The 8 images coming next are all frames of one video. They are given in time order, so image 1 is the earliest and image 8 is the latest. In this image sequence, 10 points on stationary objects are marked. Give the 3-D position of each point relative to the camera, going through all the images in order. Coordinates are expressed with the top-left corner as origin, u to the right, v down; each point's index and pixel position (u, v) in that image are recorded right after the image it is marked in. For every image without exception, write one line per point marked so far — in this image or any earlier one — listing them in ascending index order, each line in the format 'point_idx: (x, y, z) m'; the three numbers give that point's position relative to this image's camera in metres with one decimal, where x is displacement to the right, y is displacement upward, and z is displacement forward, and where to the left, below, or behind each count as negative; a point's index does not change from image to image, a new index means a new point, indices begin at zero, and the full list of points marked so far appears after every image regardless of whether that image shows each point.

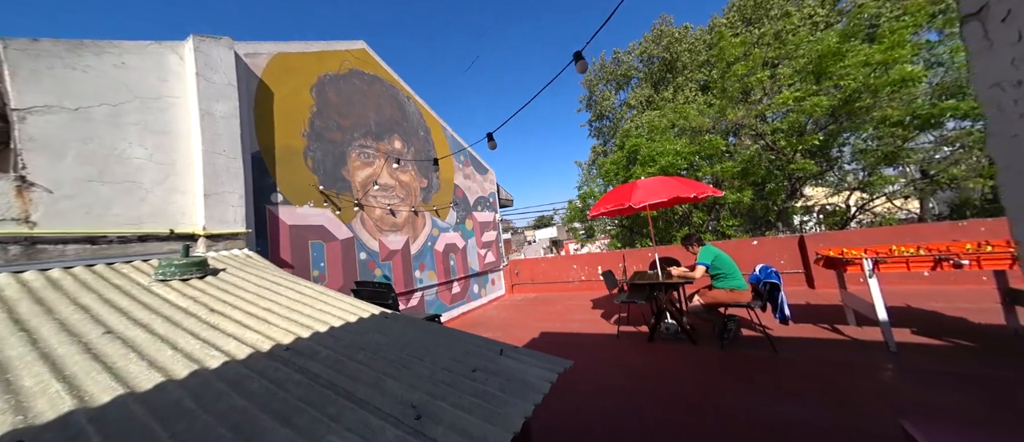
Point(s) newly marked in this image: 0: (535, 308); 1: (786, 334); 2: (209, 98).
0: (+0.9, -3.3, +10.2) m
1: (+5.4, -2.2, +5.3) m
2: (-5.0, +2.1, +4.4) m
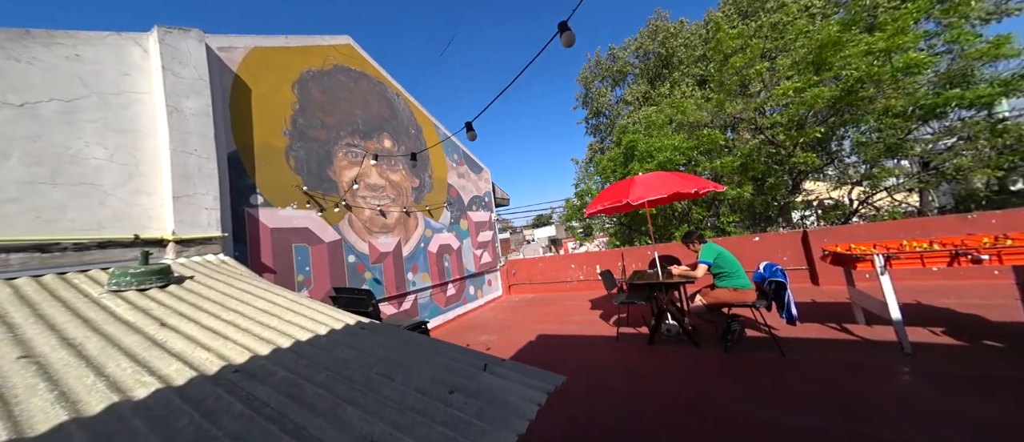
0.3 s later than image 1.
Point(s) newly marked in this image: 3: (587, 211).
0: (+0.7, -3.2, +10.0) m
1: (+5.3, -2.1, +5.1) m
2: (-5.2, +2.0, +4.2) m
3: (+1.7, +0.2, +6.2) m
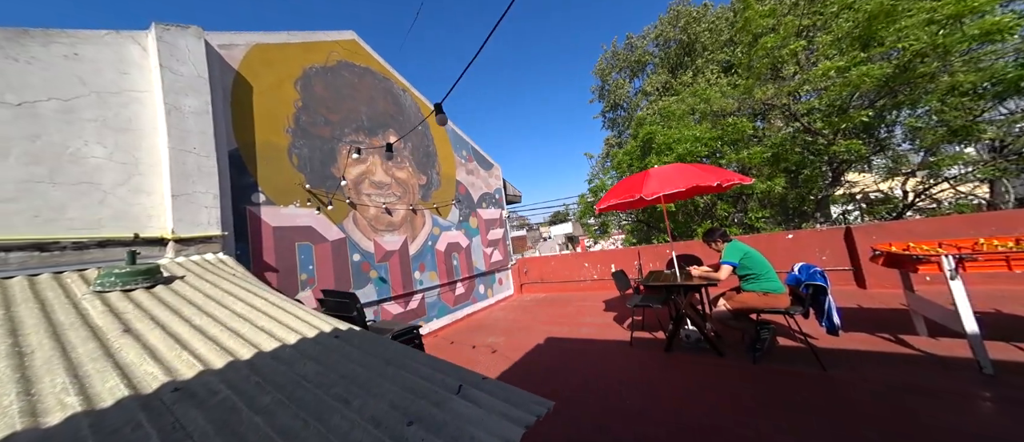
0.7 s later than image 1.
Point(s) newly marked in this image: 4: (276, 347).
0: (+1.1, -3.1, +9.7) m
1: (+5.4, -2.1, +4.5) m
2: (-5.2, +2.0, +4.1) m
3: (+1.8, +0.3, +5.8) m
4: (-1.7, -0.9, +1.9) m
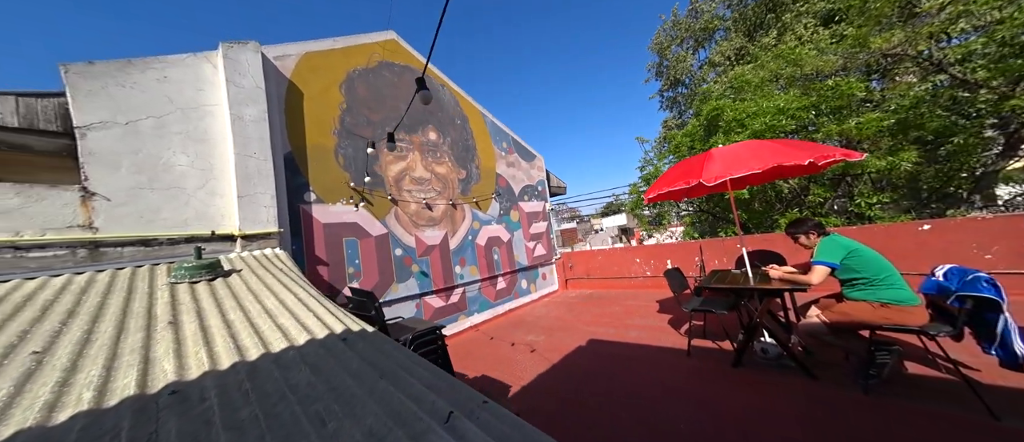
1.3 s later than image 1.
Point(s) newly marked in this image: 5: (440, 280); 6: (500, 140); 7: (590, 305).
0: (+2.6, -2.9, +9.1) m
1: (+5.8, -1.9, +3.1) m
2: (-4.7, +2.0, +4.6) m
3: (+2.5, +0.5, +5.0) m
4: (-1.6, -0.9, +1.9) m
5: (-2.0, -1.7, +7.5) m
6: (-0.5, +3.2, +10.6) m
7: (+2.7, -2.9, +9.3) m
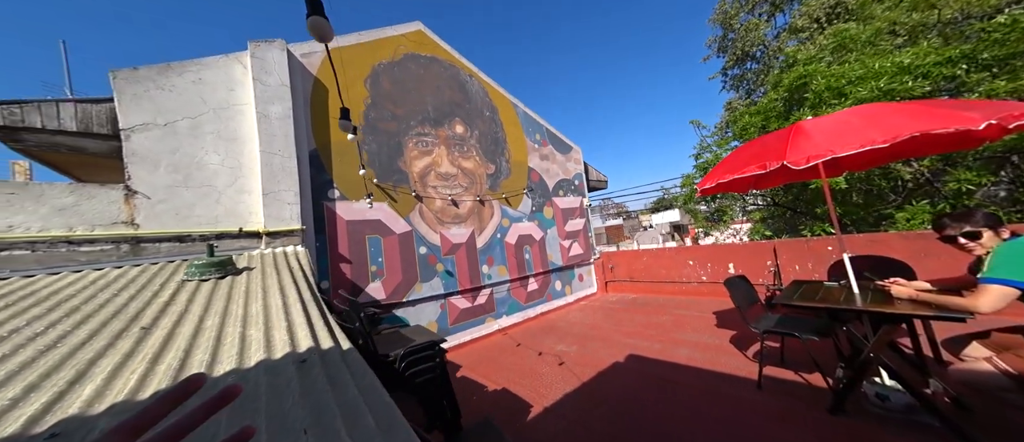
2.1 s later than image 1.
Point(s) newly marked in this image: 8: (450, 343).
0: (+3.5, -2.8, +8.0) m
1: (+5.9, -1.9, +1.7) m
2: (-4.3, +2.1, +4.7) m
3: (+2.9, +0.5, +4.0) m
4: (-1.7, -0.9, +1.5) m
5: (-1.2, -1.6, +7.2) m
6: (+0.8, +3.3, +10.0) m
7: (+3.7, -2.8, +8.3) m
8: (-1.5, -3.0, +6.7) m
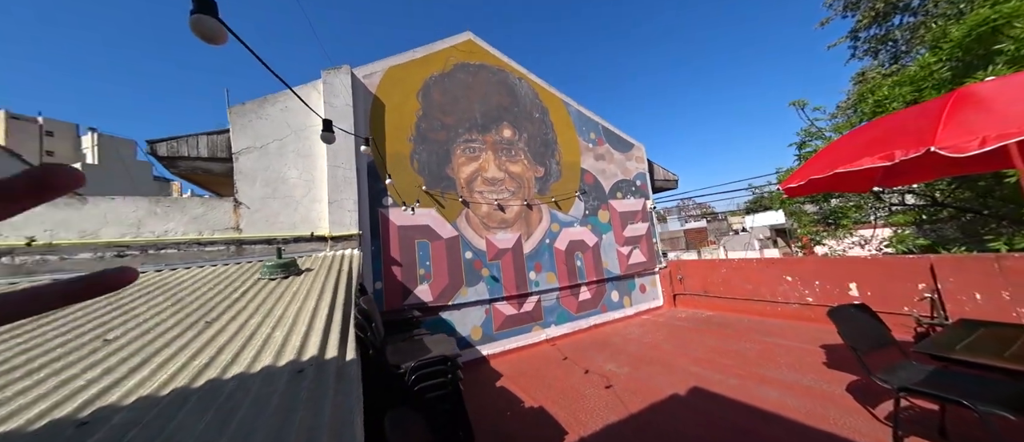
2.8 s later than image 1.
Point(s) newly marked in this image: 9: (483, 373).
0: (+4.8, -2.9, +6.8) m
1: (+5.6, -2.0, +0.1) m
2: (-3.6, +2.0, +5.3) m
3: (+3.3, +0.4, +3.0) m
4: (-1.7, -1.0, +1.7) m
5: (0.0, -1.7, +7.0) m
6: (+2.6, +3.1, +9.3) m
7: (+5.0, -2.9, +7.0) m
8: (-0.4, -3.1, +6.6) m
9: (-0.6, -3.3, +5.9) m
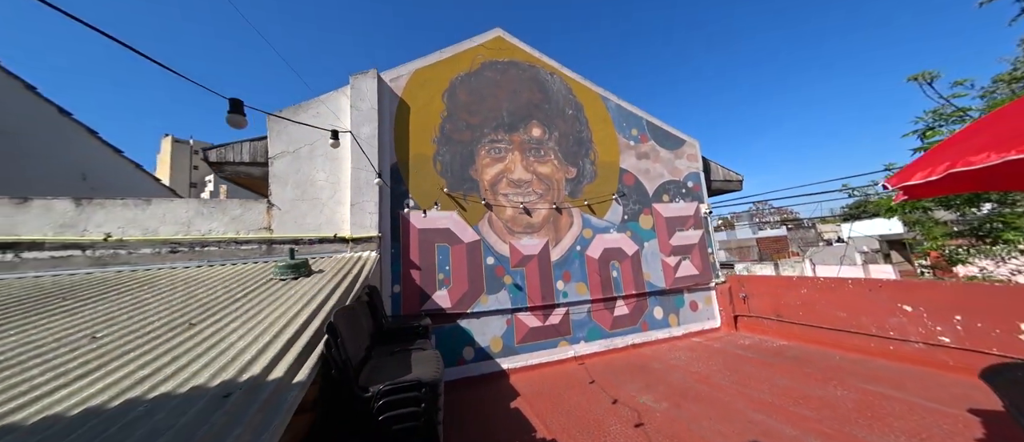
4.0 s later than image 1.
0: (+5.3, -3.1, +5.5) m
1: (+5.0, -2.0, -1.3) m
2: (-3.1, +1.9, +5.4) m
3: (+3.2, +0.3, +2.1) m
4: (-1.9, -1.0, +1.5) m
5: (+0.6, -1.8, +6.5) m
6: (+3.6, +2.9, +8.4) m
7: (+5.5, -3.1, +5.6) m
8: (+0.1, -3.2, +6.1) m
9: (-0.2, -3.4, +5.4) m
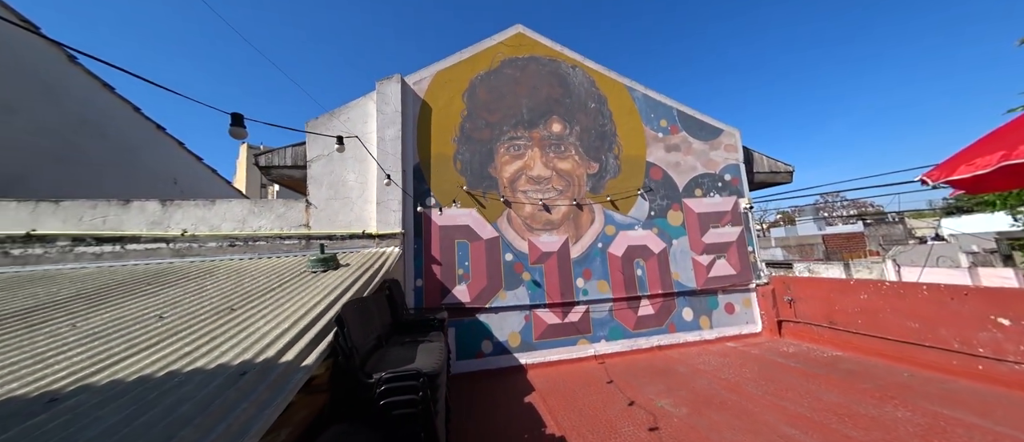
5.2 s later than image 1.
0: (+5.6, -3.0, +4.9) m
1: (+4.5, -2.1, -1.8) m
2: (-2.8, +2.0, +5.8) m
3: (+3.1, +0.3, +1.7) m
4: (-2.1, -1.0, +1.8) m
5: (+1.0, -1.7, +6.5) m
6: (+4.2, +3.1, +7.9) m
7: (+5.8, -3.0, +5.0) m
8: (+0.5, -3.2, +6.2) m
9: (+0.1, -3.3, +5.5) m
